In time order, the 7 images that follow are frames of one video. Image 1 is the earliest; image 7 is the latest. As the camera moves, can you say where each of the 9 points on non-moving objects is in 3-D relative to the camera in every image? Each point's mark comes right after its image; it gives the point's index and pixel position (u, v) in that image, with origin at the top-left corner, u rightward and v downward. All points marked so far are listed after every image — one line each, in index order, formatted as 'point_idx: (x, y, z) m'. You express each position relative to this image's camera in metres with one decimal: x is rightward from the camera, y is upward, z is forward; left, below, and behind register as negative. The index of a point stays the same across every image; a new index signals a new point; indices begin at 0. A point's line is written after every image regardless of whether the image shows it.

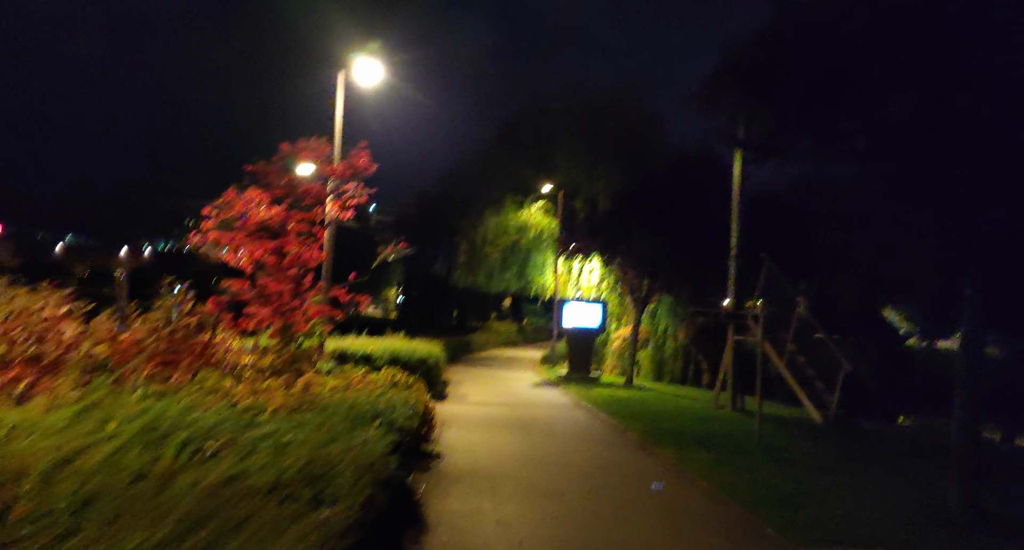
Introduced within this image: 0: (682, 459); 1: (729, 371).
0: (+2.3, -2.5, +10.2) m
1: (+4.8, -2.1, +16.3) m
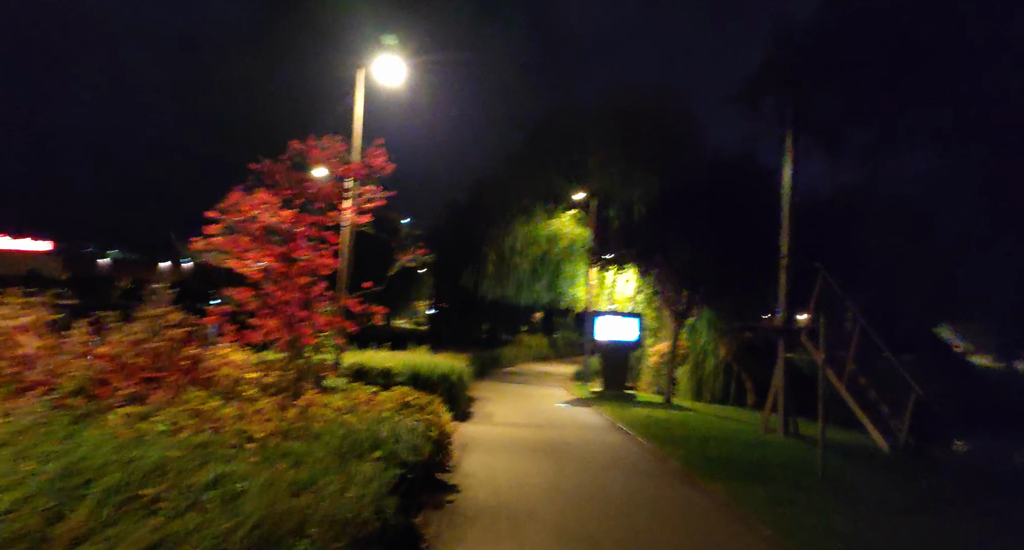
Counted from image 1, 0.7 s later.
0: (+2.7, -2.6, +8.9) m
1: (+5.3, -2.4, +14.9) m
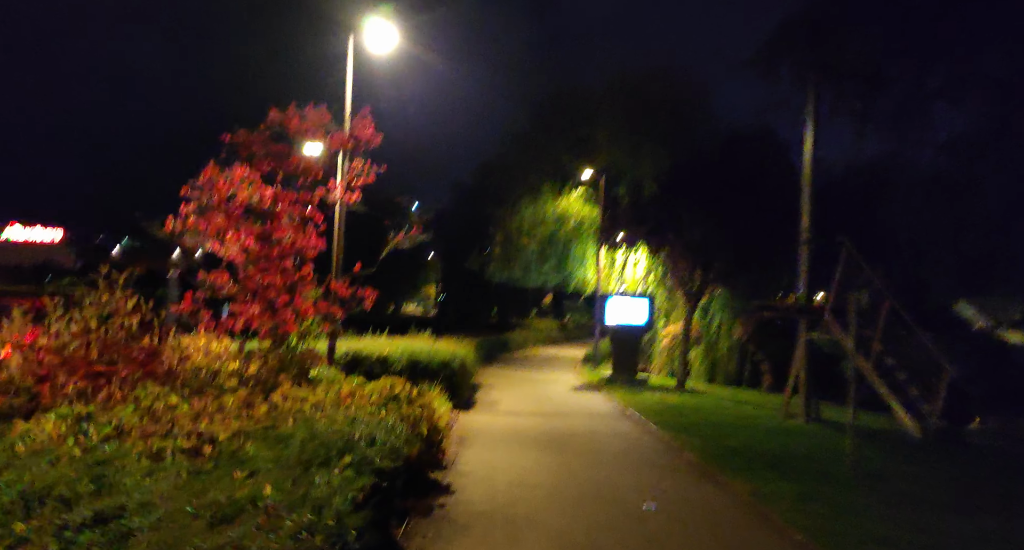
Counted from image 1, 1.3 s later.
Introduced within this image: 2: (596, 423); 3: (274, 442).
0: (+2.7, -2.3, +8.1) m
1: (+5.4, -1.9, +14.0) m
2: (+1.5, -2.6, +13.3) m
3: (-1.8, -1.2, +5.5) m
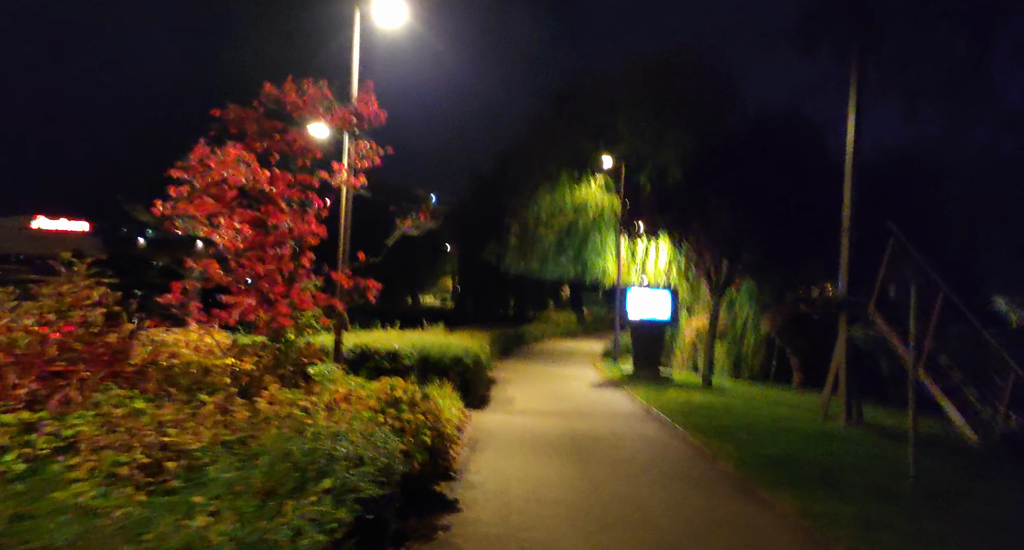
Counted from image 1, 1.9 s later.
0: (+2.8, -2.2, +7.1) m
1: (+5.7, -1.8, +12.9) m
2: (+1.8, -2.5, +12.4) m
3: (-1.7, -1.2, +4.7) m
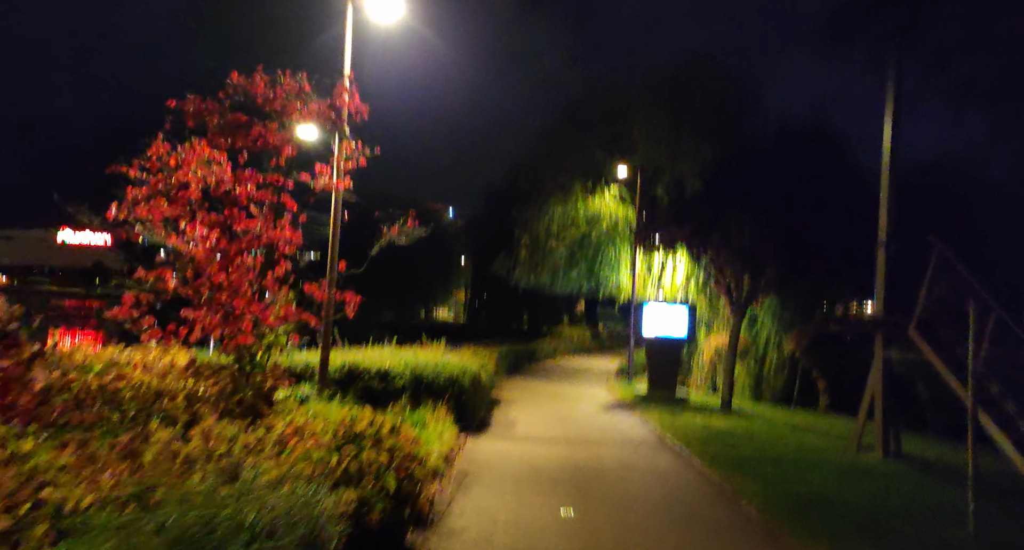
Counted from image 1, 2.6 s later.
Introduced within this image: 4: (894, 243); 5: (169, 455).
0: (+2.7, -2.4, +5.9) m
1: (+5.7, -2.0, +11.7) m
2: (+1.7, -2.7, +11.2) m
3: (-1.9, -1.2, +3.6) m
4: (+6.3, +0.6, +12.3) m
5: (-2.3, -1.2, +5.0) m
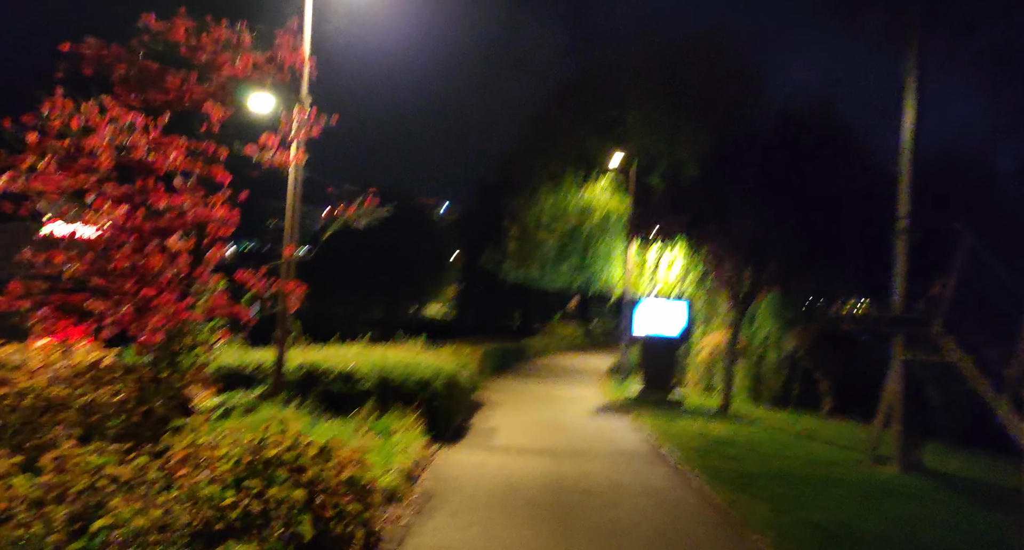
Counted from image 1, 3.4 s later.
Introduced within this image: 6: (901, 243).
0: (+2.4, -2.3, +4.7) m
1: (+5.4, -1.9, +10.5) m
2: (+1.4, -2.6, +9.9) m
3: (-2.1, -1.1, +2.3) m
4: (+6.0, +0.7, +11.1) m
5: (-2.5, -1.1, +3.8) m
6: (+5.6, +0.5, +10.7) m
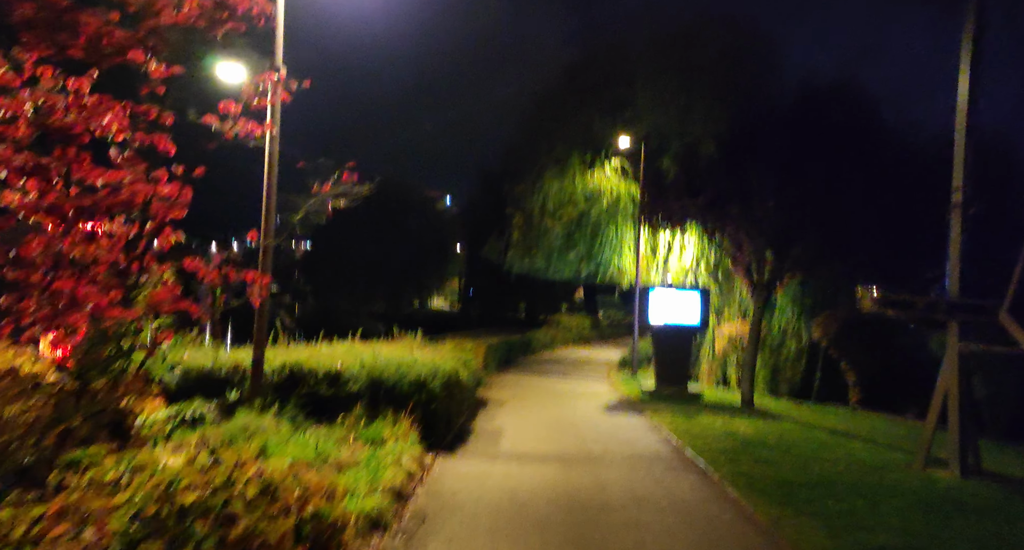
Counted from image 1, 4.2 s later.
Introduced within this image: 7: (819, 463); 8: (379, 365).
0: (+2.4, -2.1, +3.5) m
1: (+5.5, -1.6, +9.3) m
2: (+1.5, -2.4, +8.8) m
3: (-2.1, -1.0, +1.1) m
4: (+6.0, +0.9, +9.8) m
5: (-2.5, -1.0, +2.6) m
6: (+5.6, +0.7, +9.4) m
7: (+4.0, -2.4, +9.6) m
8: (-1.8, -1.3, +10.4) m
